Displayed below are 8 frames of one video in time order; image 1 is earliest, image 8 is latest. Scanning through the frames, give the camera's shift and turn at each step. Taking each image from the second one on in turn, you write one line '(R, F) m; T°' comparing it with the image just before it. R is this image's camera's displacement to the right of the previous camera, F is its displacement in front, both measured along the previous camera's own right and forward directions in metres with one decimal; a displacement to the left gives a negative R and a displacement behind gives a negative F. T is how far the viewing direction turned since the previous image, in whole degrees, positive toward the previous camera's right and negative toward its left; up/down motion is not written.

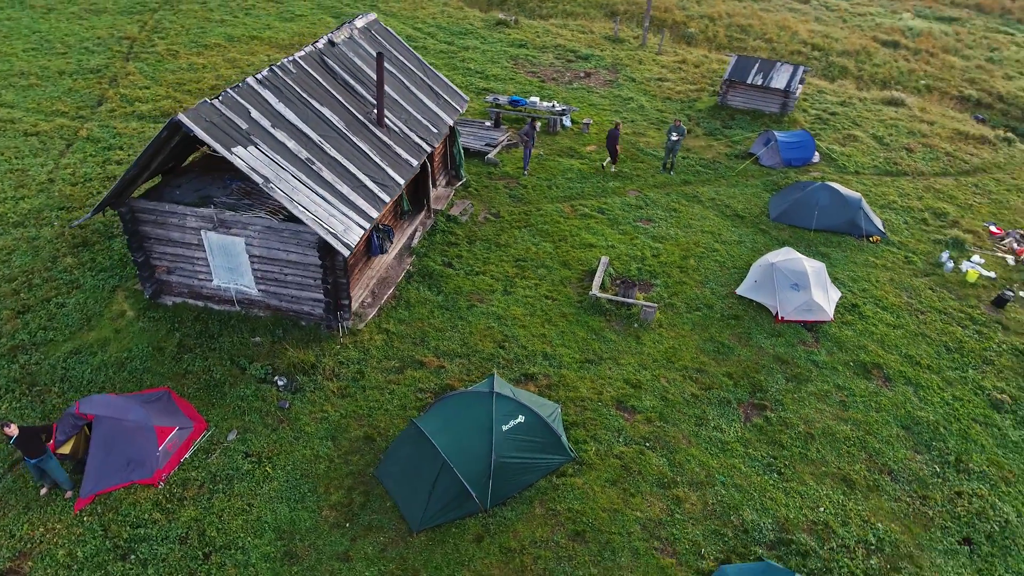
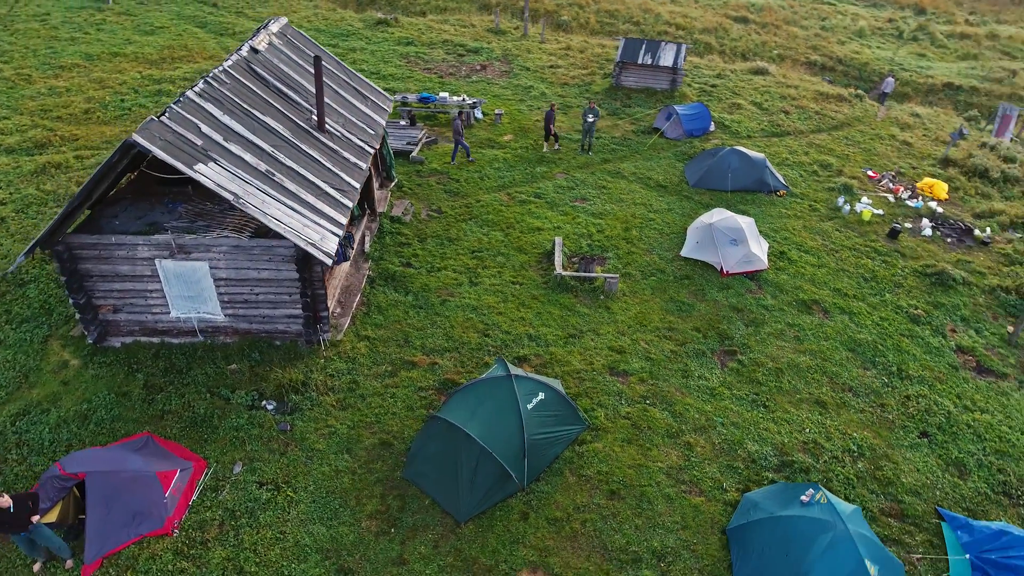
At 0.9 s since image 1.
(-1.9, -0.1) m; +11°
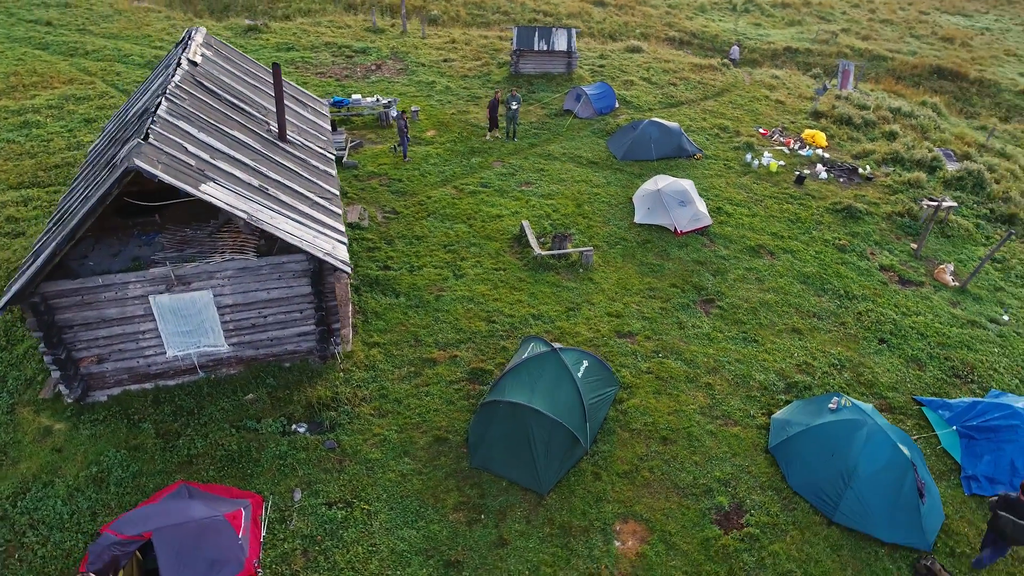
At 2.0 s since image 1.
(-2.7, -0.1) m; +12°
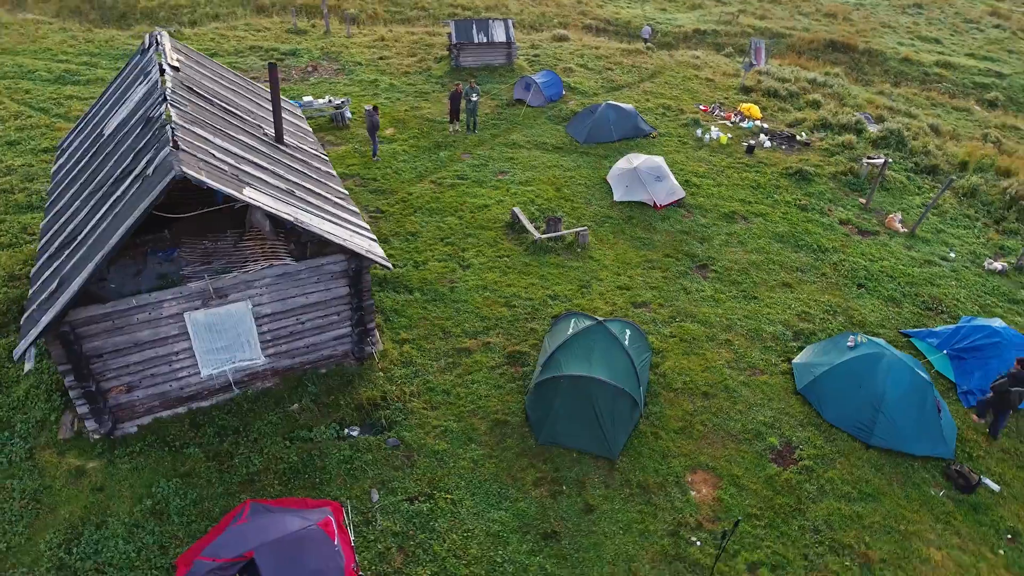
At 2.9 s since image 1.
(-2.3, -0.1) m; +8°
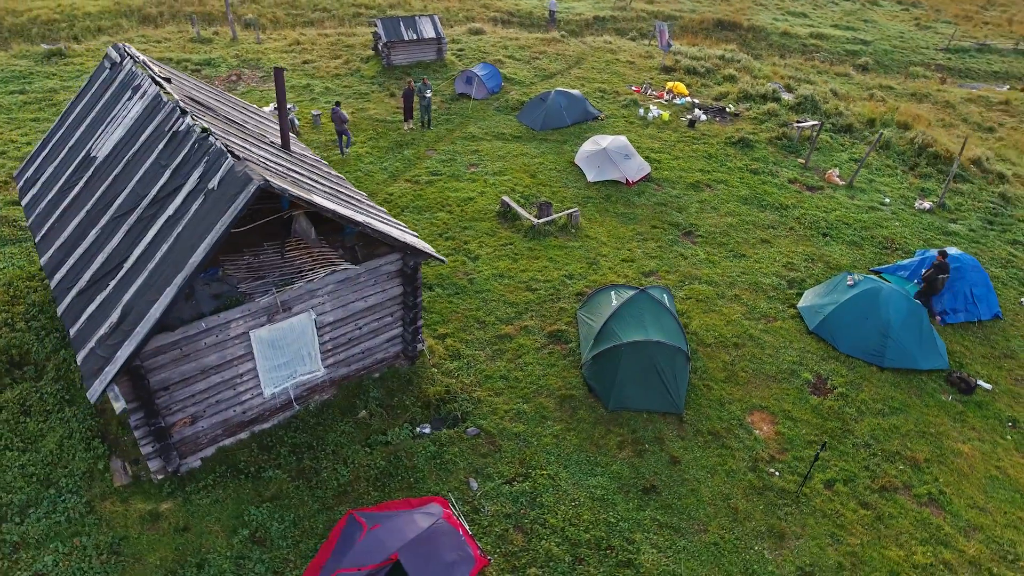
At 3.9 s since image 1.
(-2.8, -0.1) m; +10°
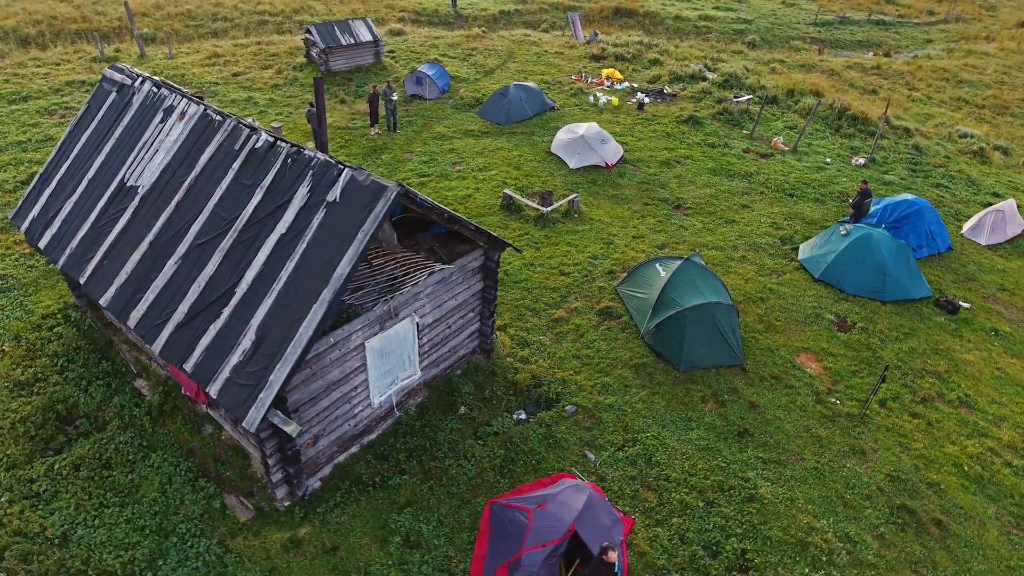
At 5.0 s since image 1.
(-3.3, -0.2) m; +10°
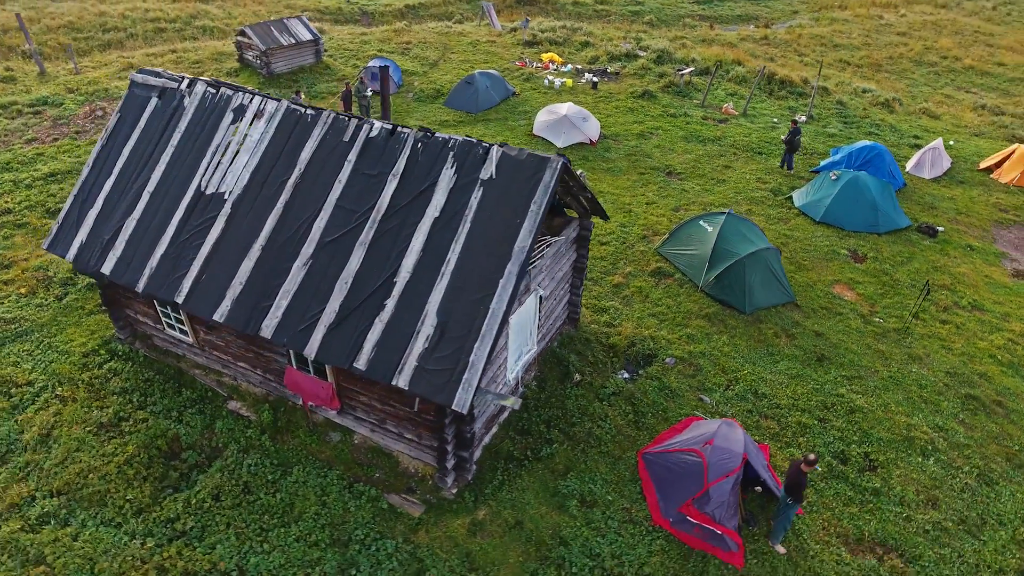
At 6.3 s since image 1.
(-3.8, 0.0) m; +11°
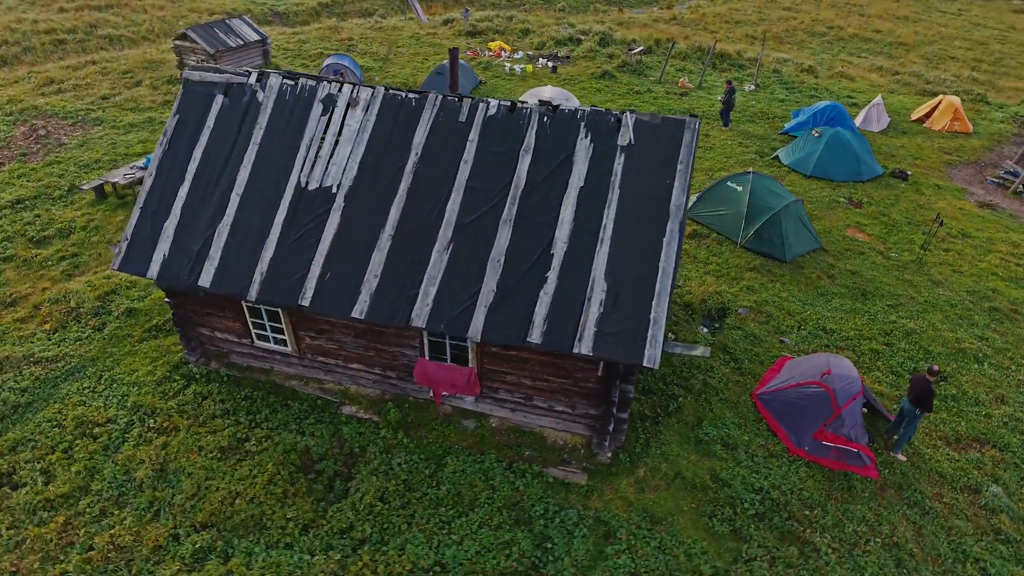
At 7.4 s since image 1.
(-3.6, +0.1) m; +10°
